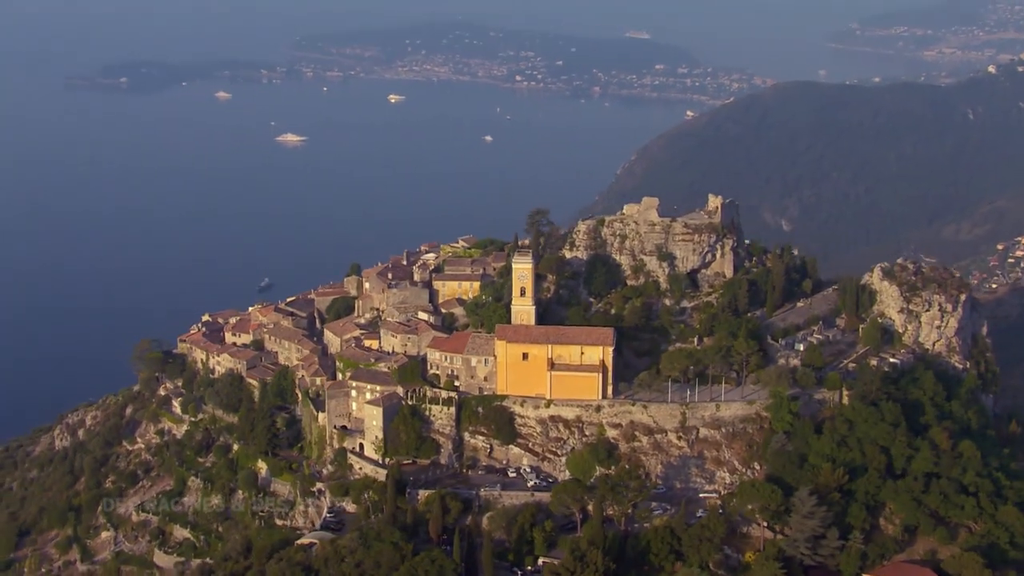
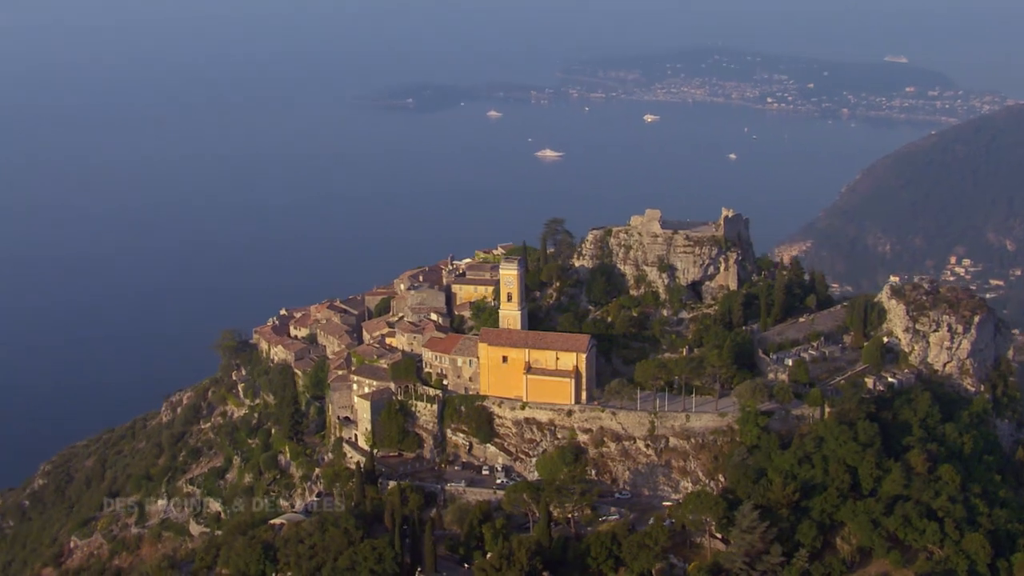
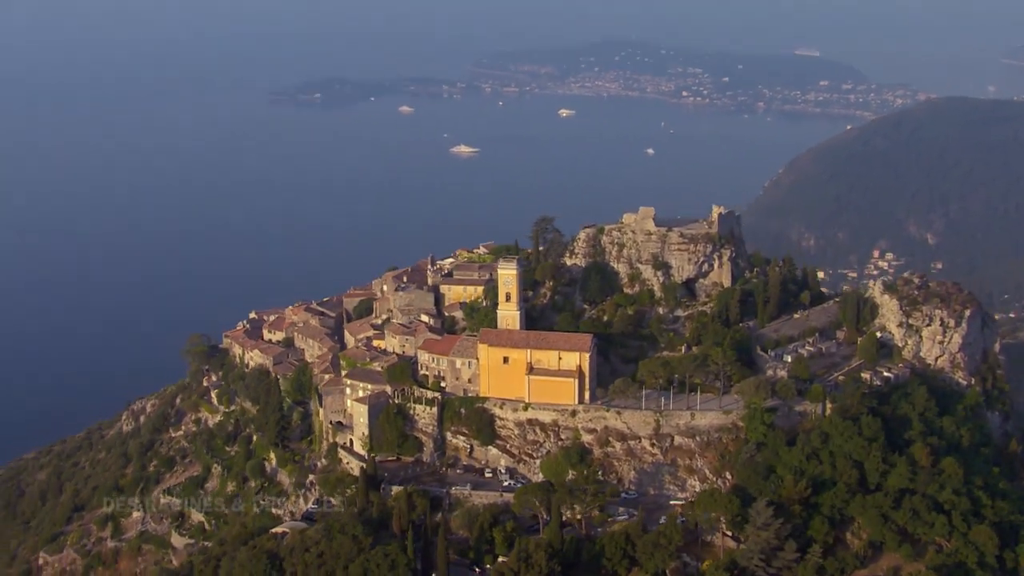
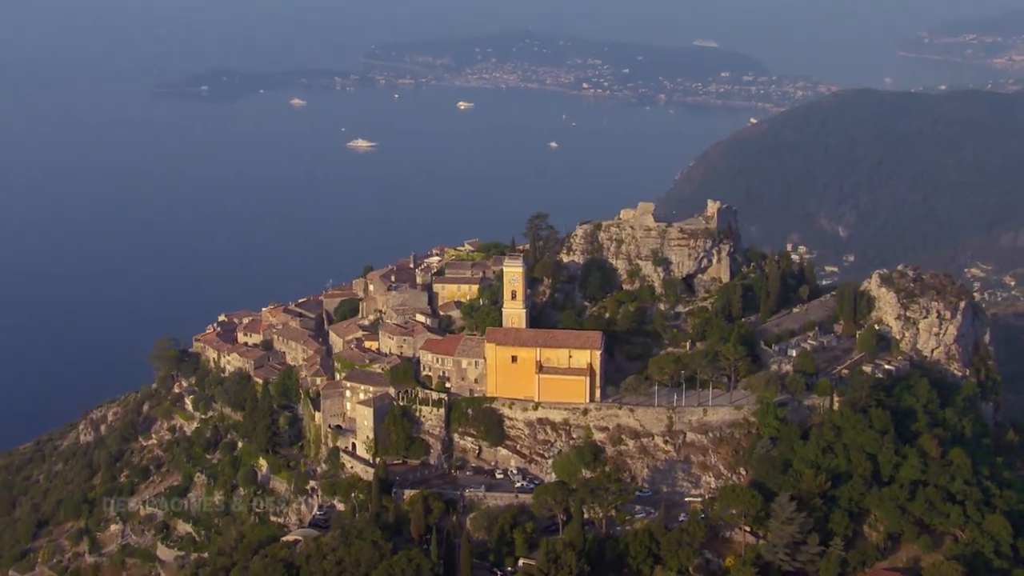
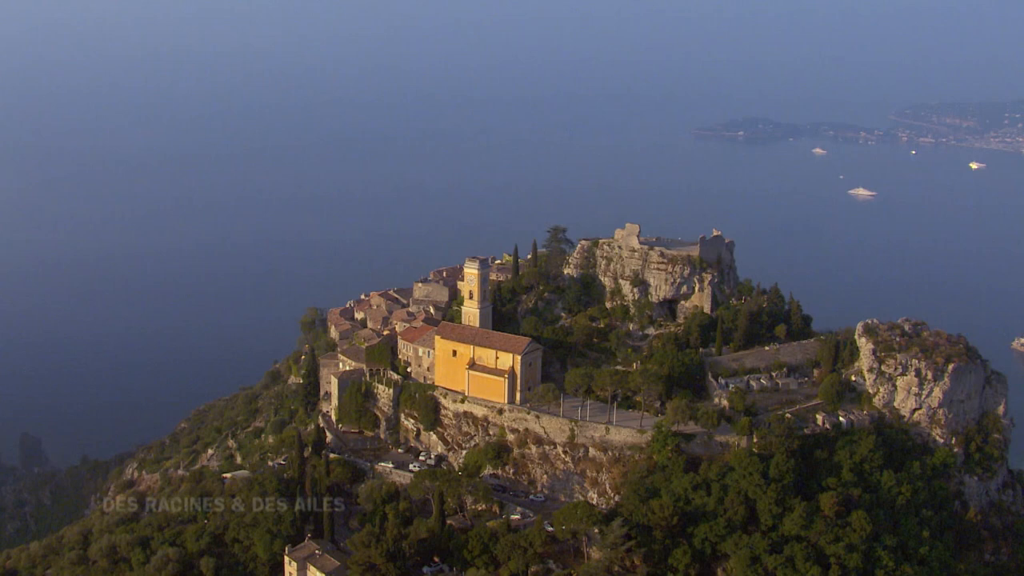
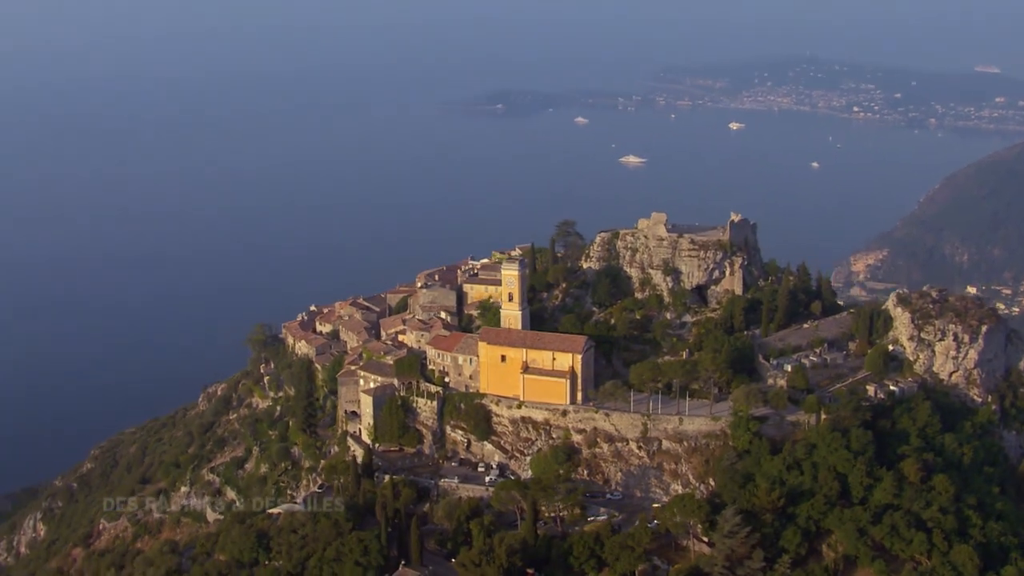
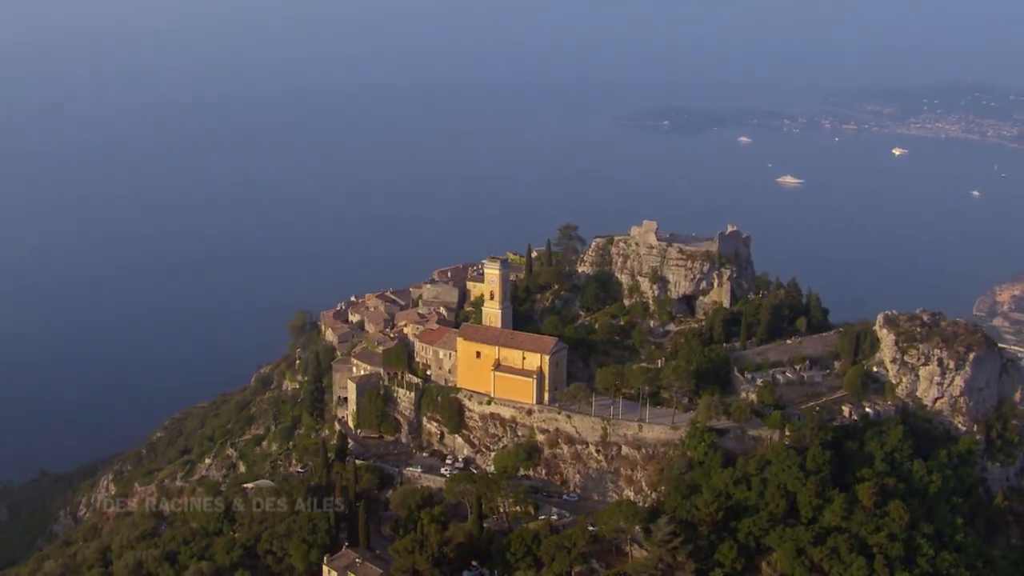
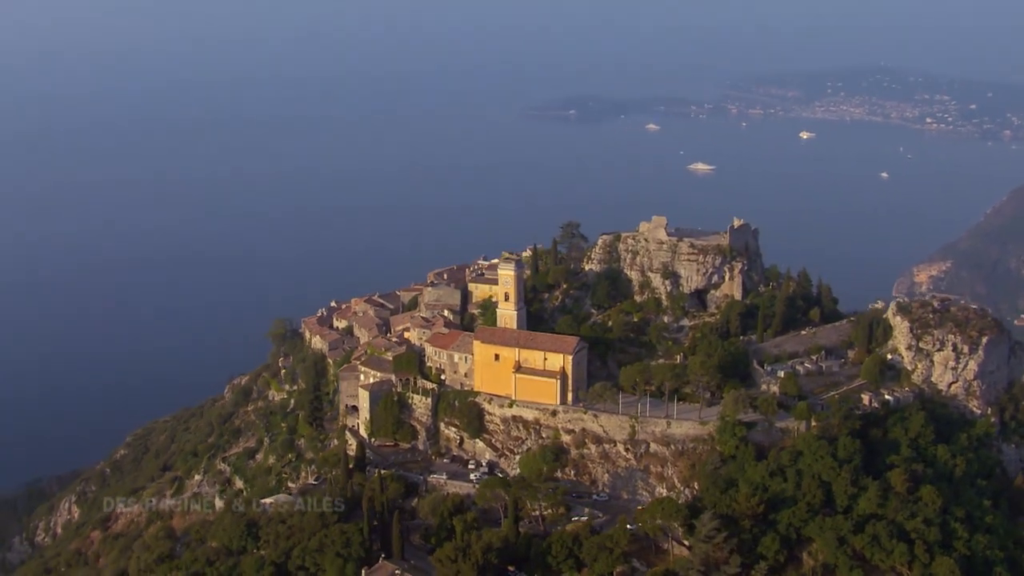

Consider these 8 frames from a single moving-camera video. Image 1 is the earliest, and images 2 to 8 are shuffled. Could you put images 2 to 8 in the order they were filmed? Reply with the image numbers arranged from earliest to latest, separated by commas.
4, 3, 2, 6, 8, 7, 5
